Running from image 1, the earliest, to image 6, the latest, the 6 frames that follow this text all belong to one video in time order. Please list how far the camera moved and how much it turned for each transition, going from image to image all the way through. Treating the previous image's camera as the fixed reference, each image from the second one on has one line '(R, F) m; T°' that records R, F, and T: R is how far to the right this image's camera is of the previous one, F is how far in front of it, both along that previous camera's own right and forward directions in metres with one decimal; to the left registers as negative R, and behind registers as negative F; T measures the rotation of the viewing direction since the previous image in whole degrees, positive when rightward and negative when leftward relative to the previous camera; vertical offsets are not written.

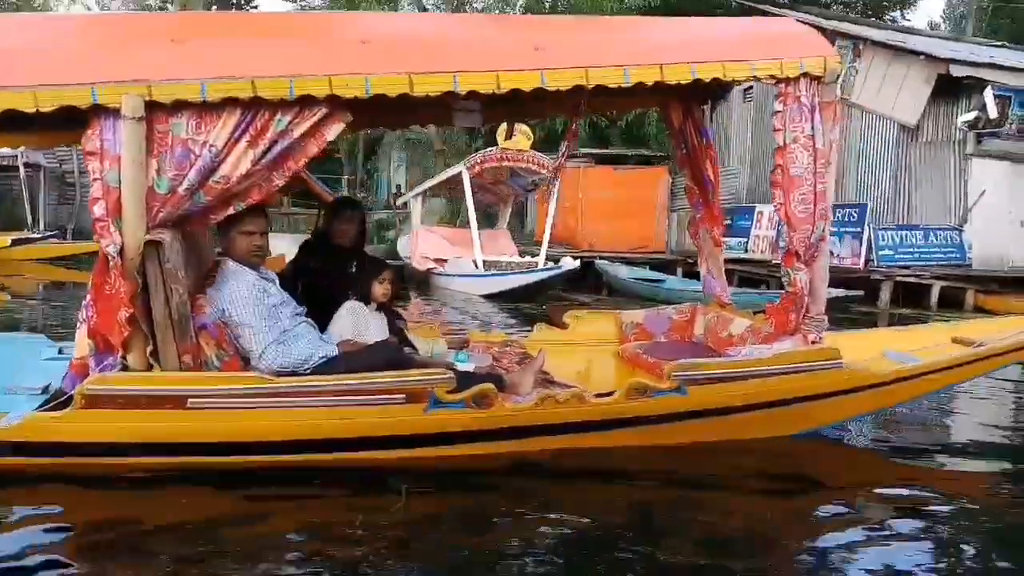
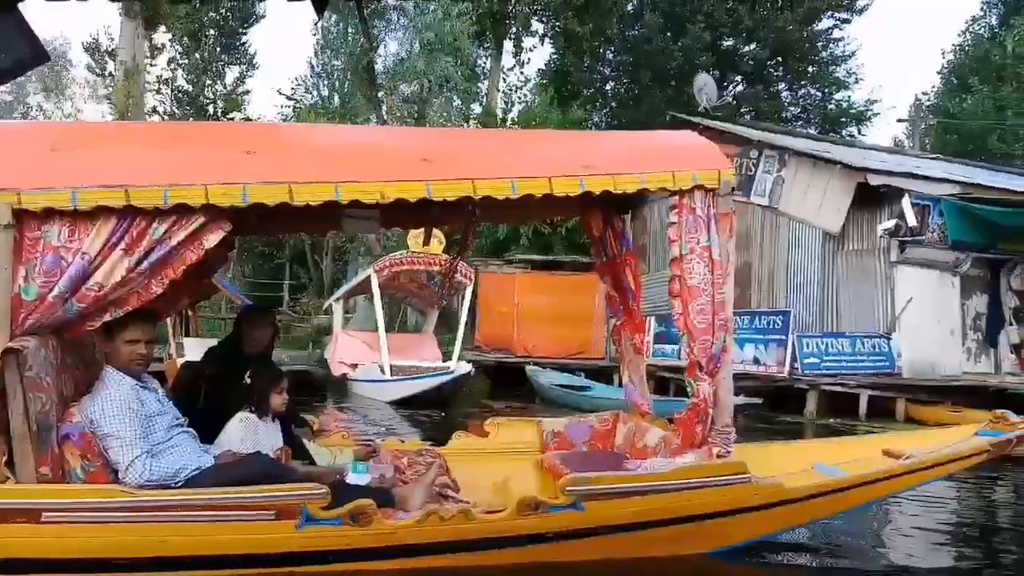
(+0.6, +0.1) m; +1°
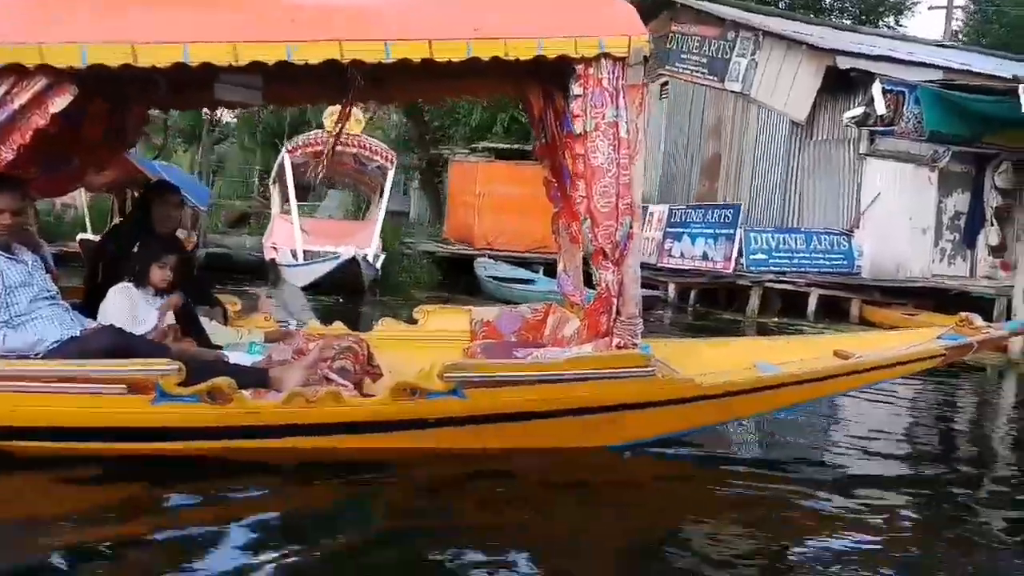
(+1.0, +0.3) m; -3°
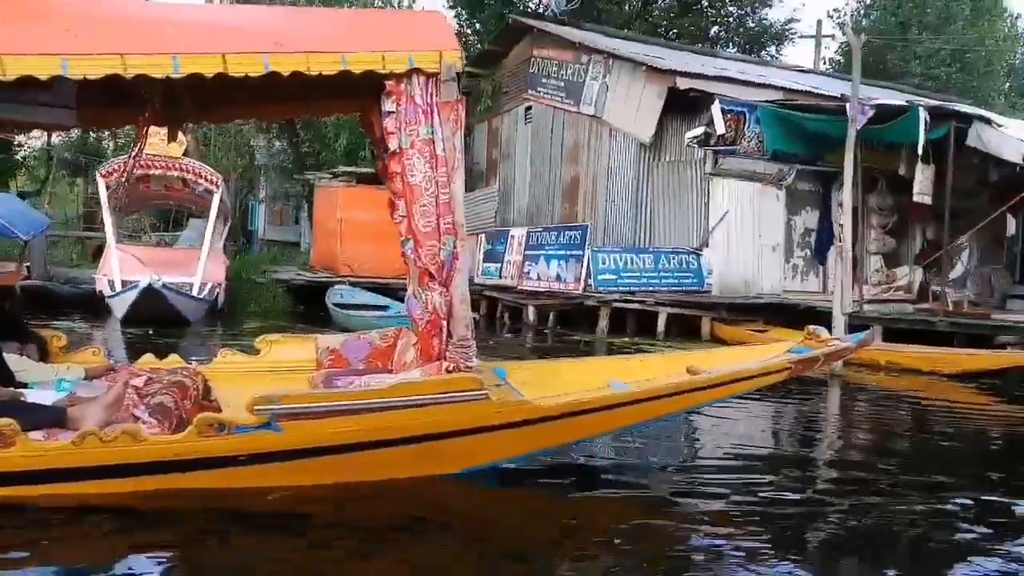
(+0.6, +0.1) m; +5°
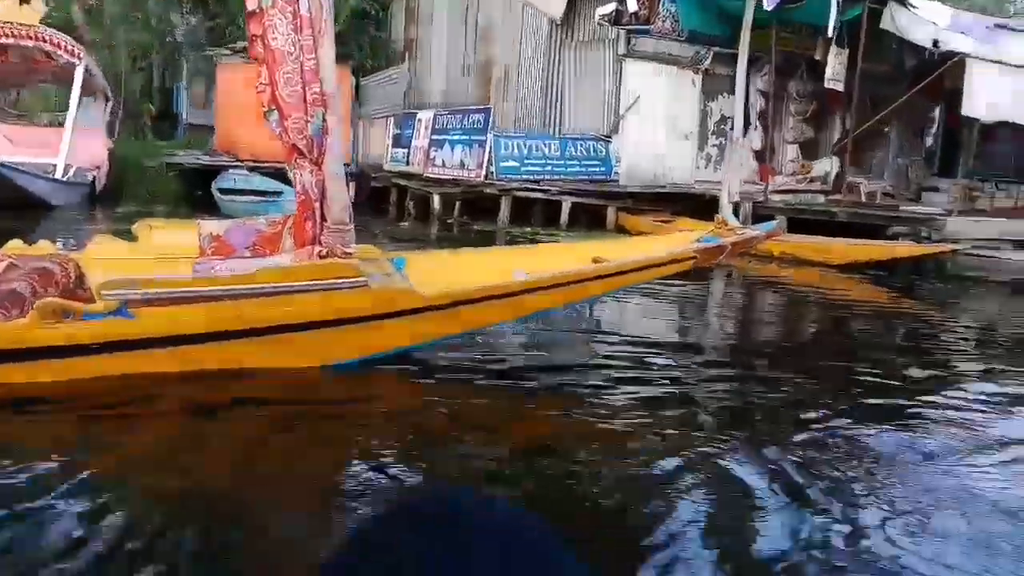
(+0.4, +0.2) m; +3°
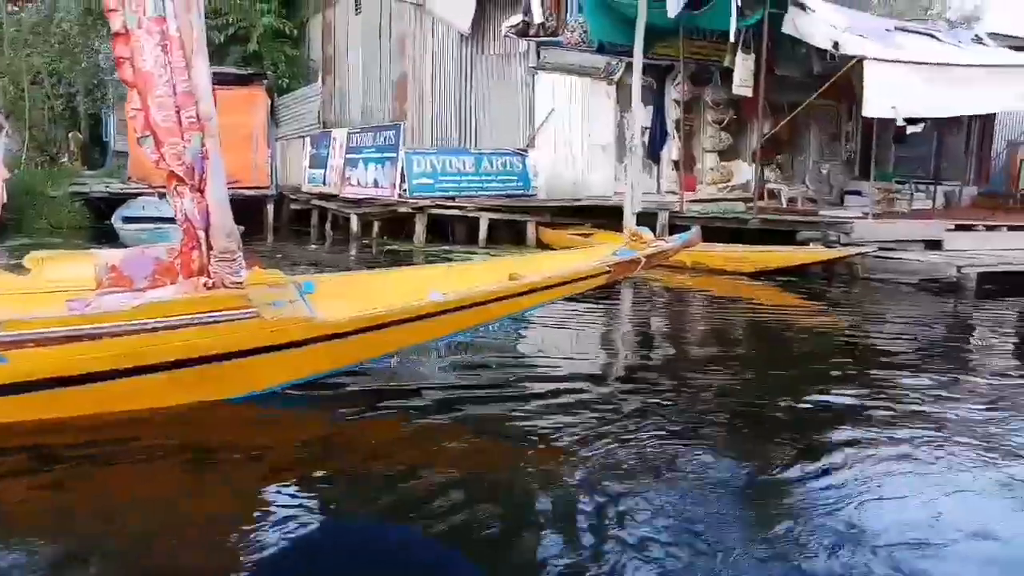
(+0.3, +0.1) m; +3°
